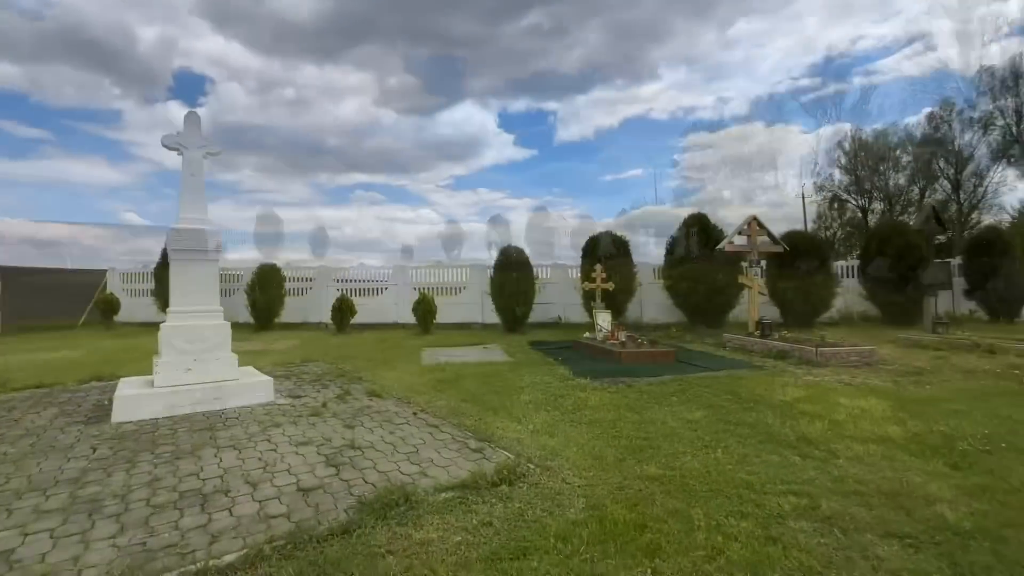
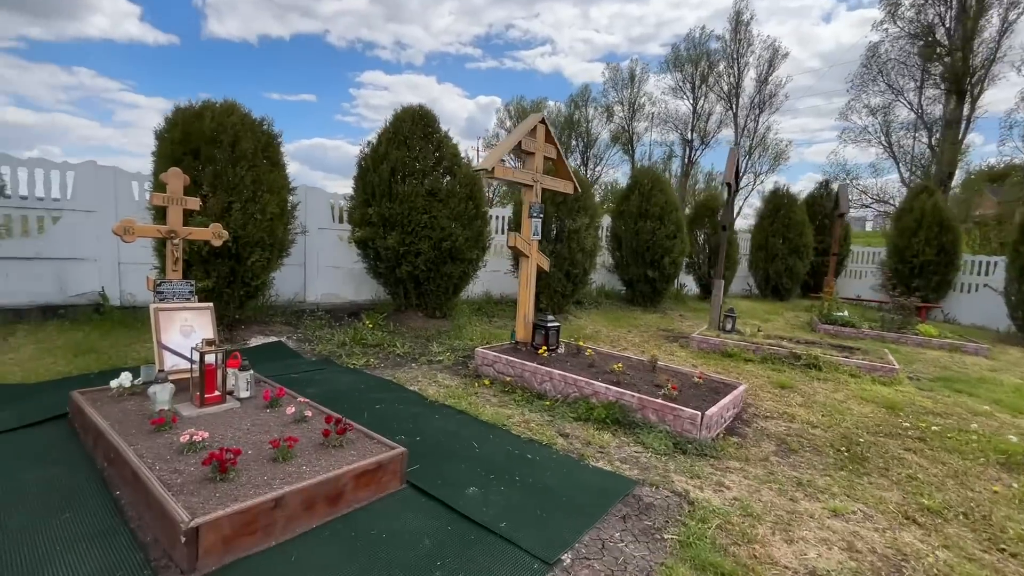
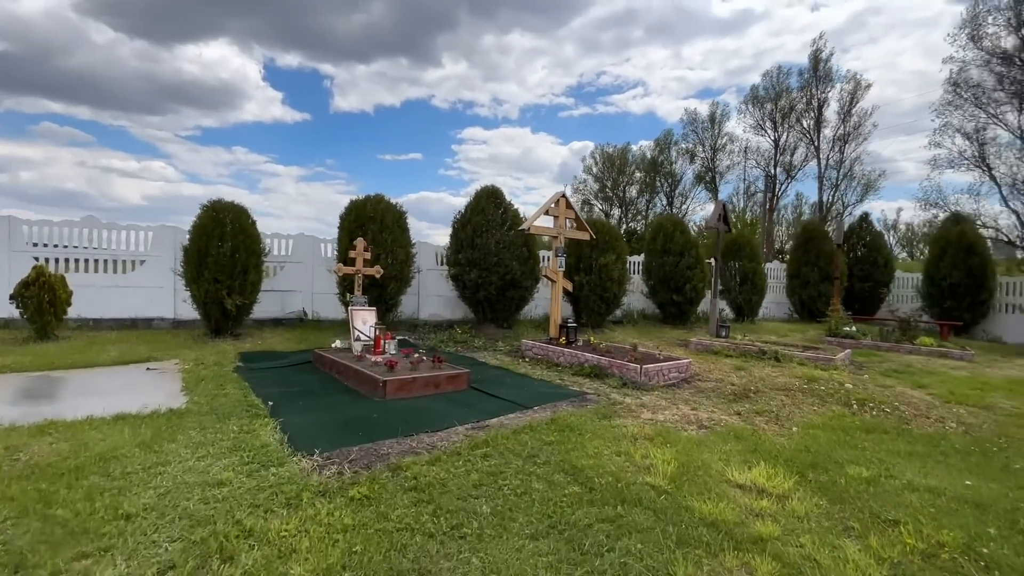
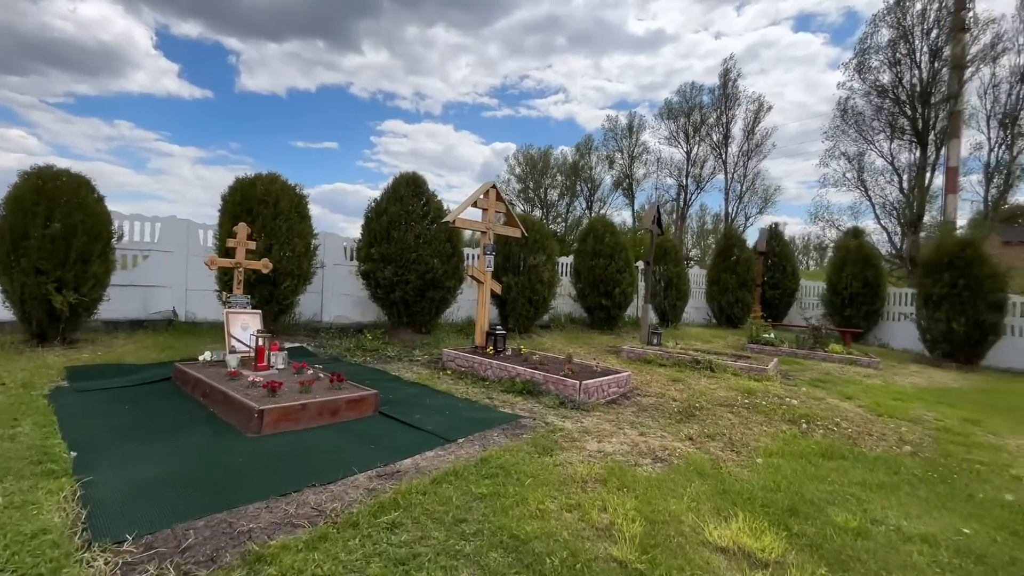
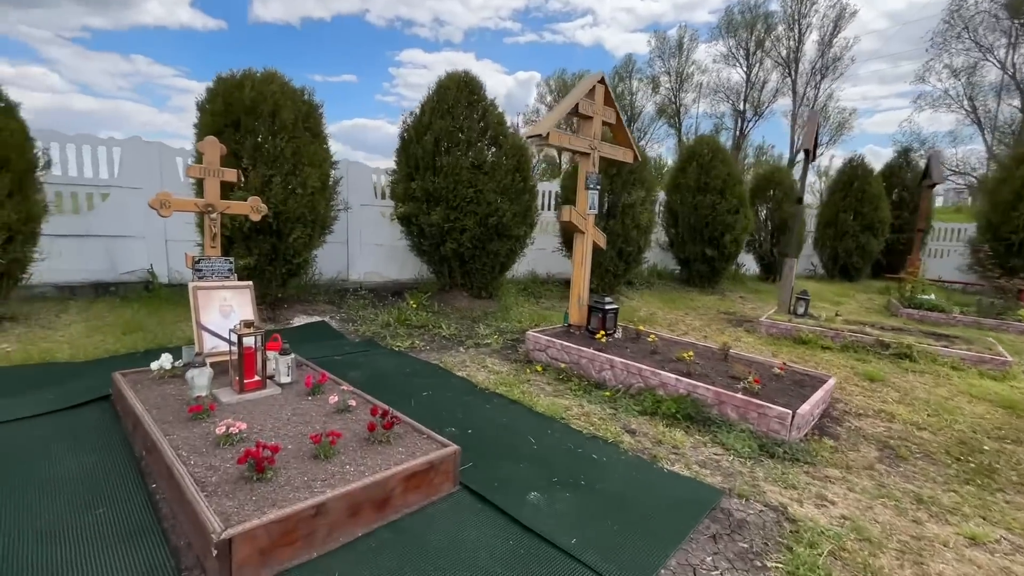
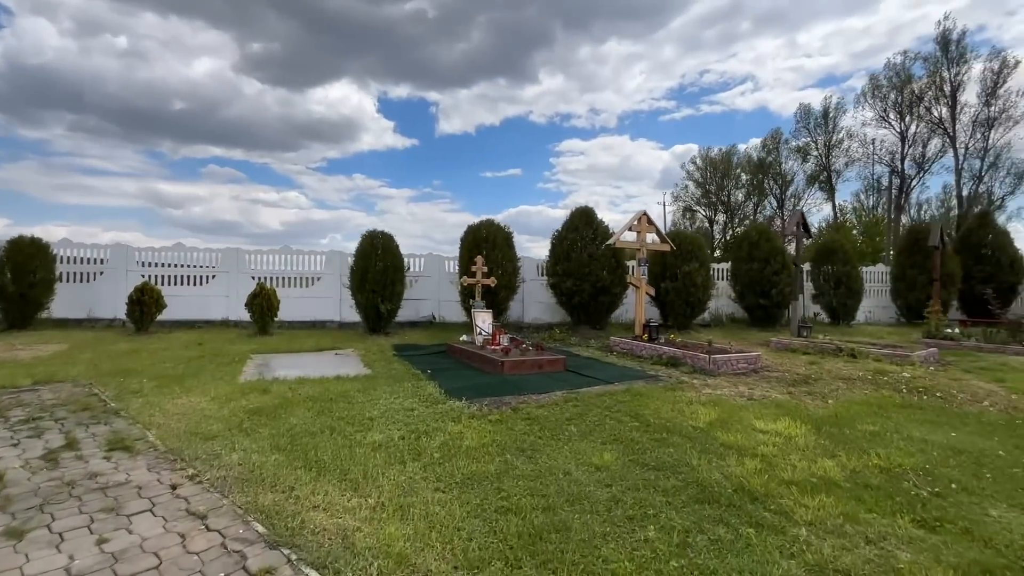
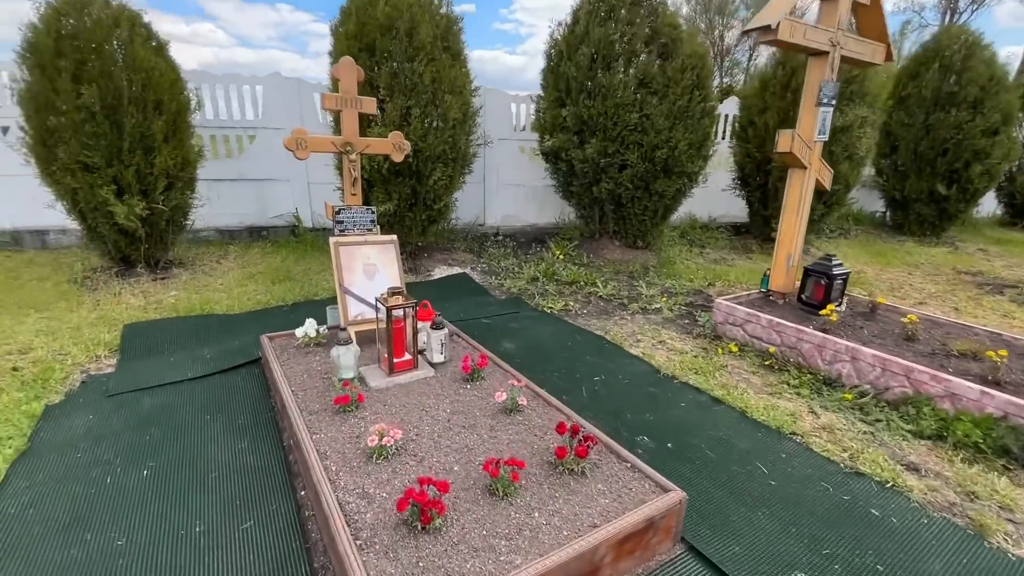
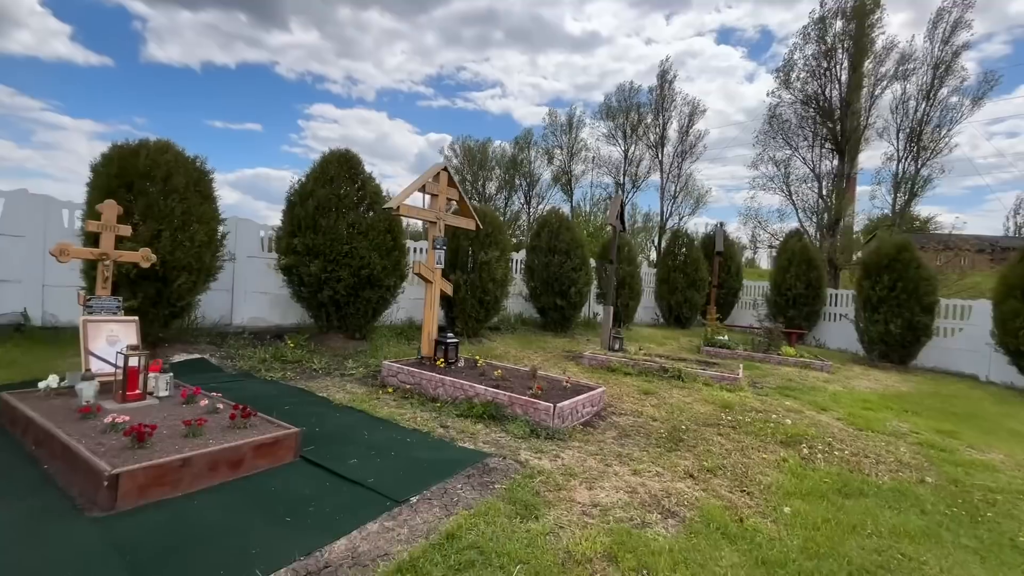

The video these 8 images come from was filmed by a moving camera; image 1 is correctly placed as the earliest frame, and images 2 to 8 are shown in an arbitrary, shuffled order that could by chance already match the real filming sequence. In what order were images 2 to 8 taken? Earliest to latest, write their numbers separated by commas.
6, 3, 4, 8, 2, 5, 7
